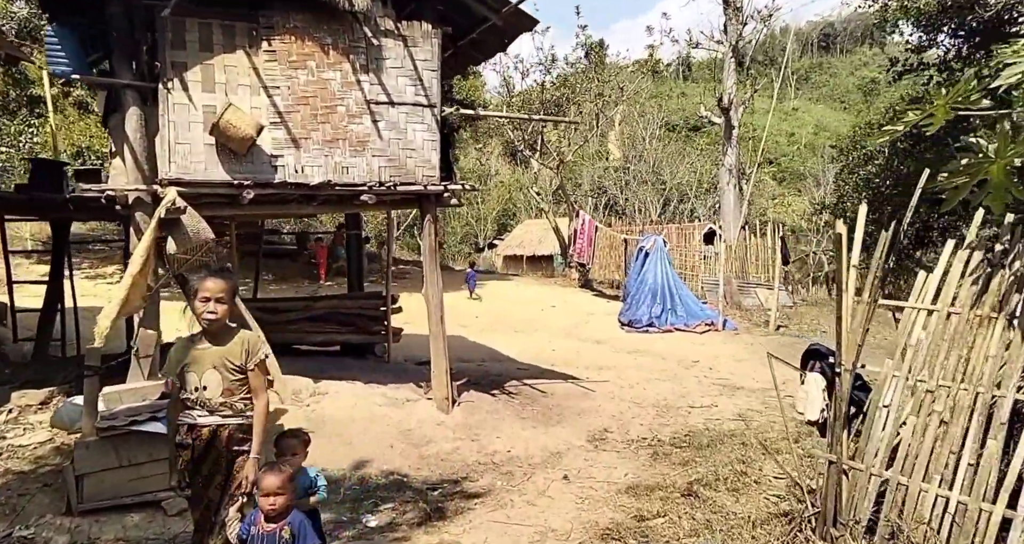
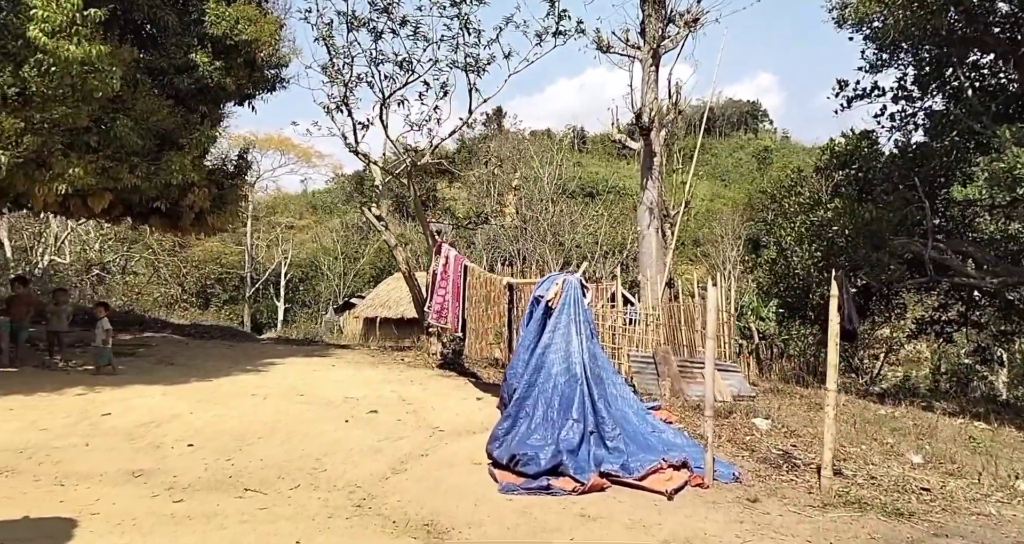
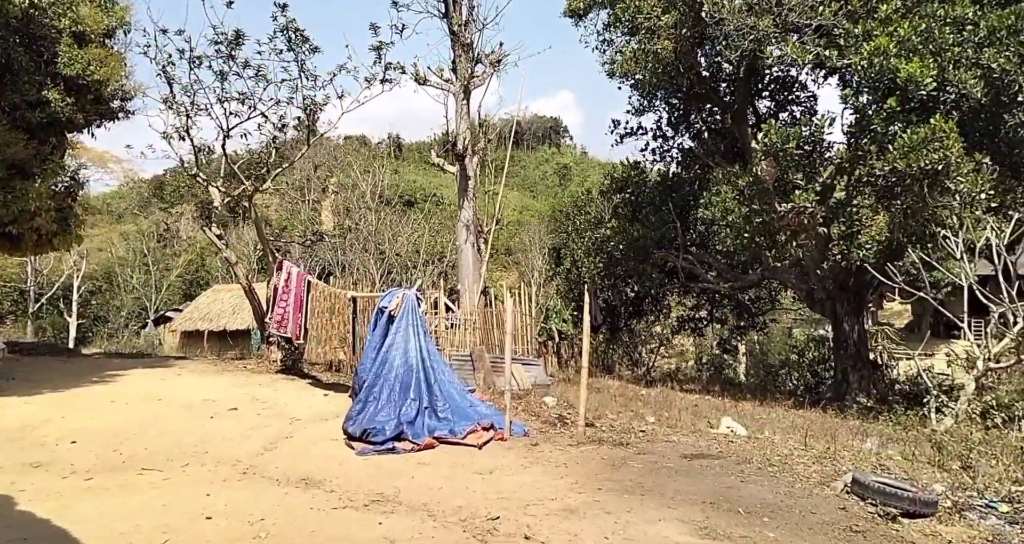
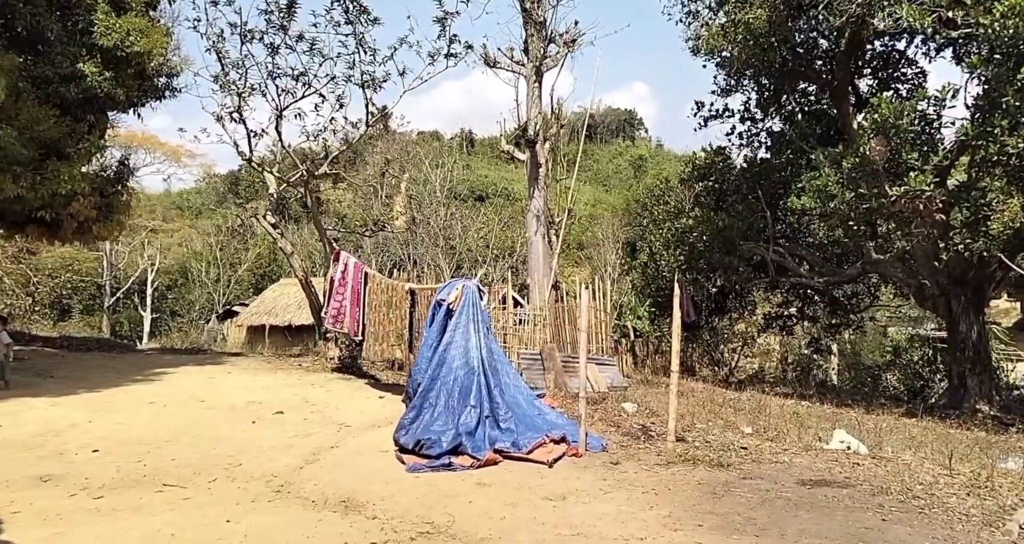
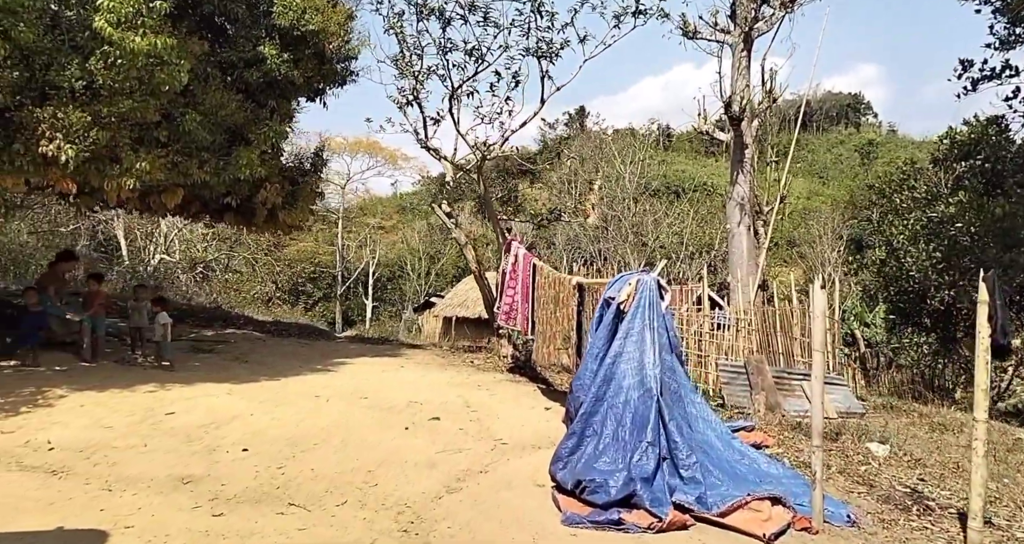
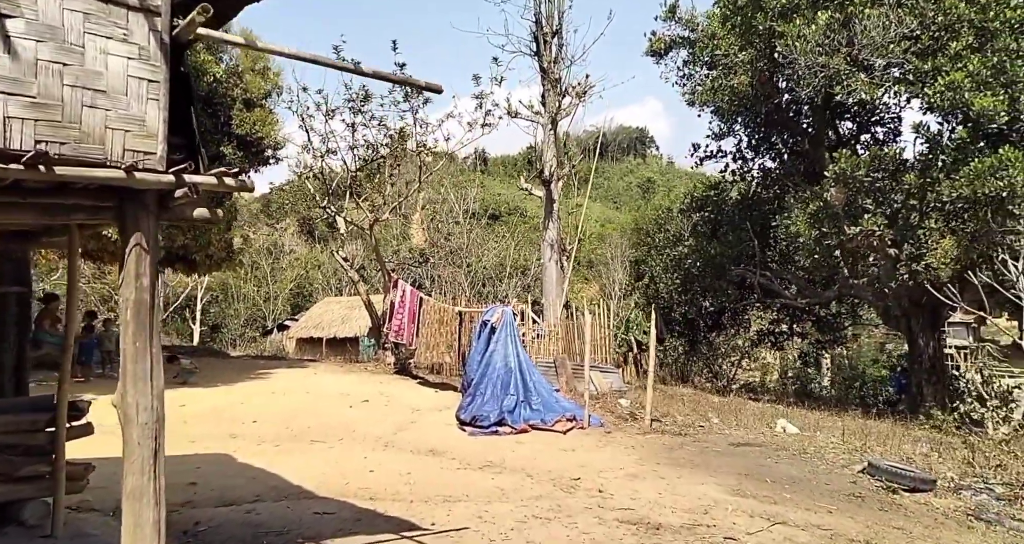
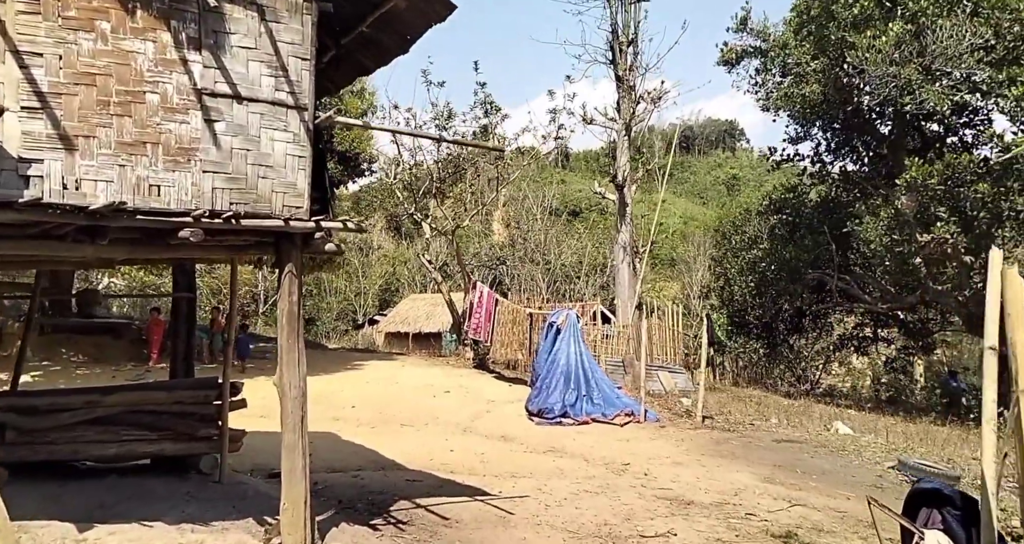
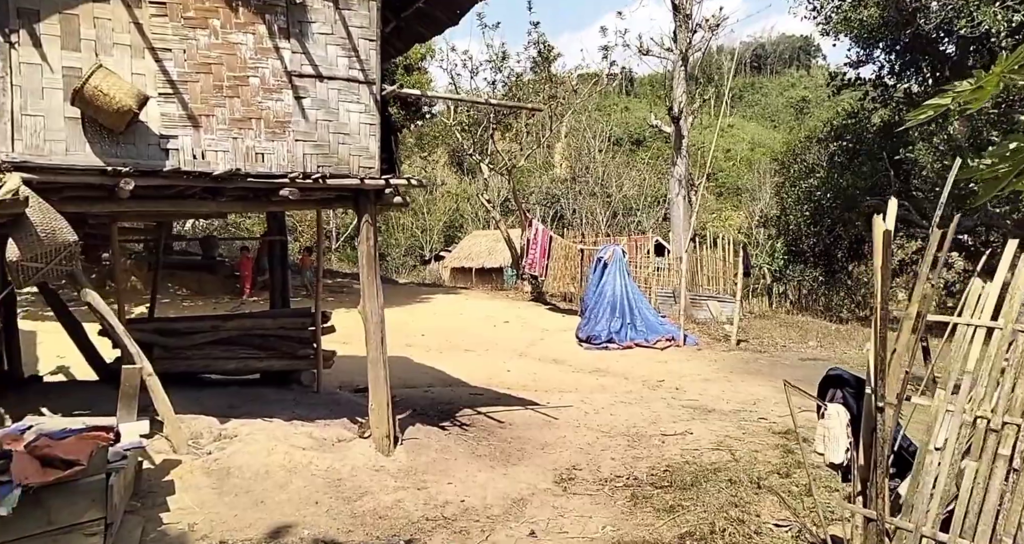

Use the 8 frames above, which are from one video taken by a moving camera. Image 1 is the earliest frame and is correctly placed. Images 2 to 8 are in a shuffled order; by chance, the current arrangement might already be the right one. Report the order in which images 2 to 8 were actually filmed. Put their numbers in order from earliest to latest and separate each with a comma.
8, 7, 6, 3, 4, 2, 5
